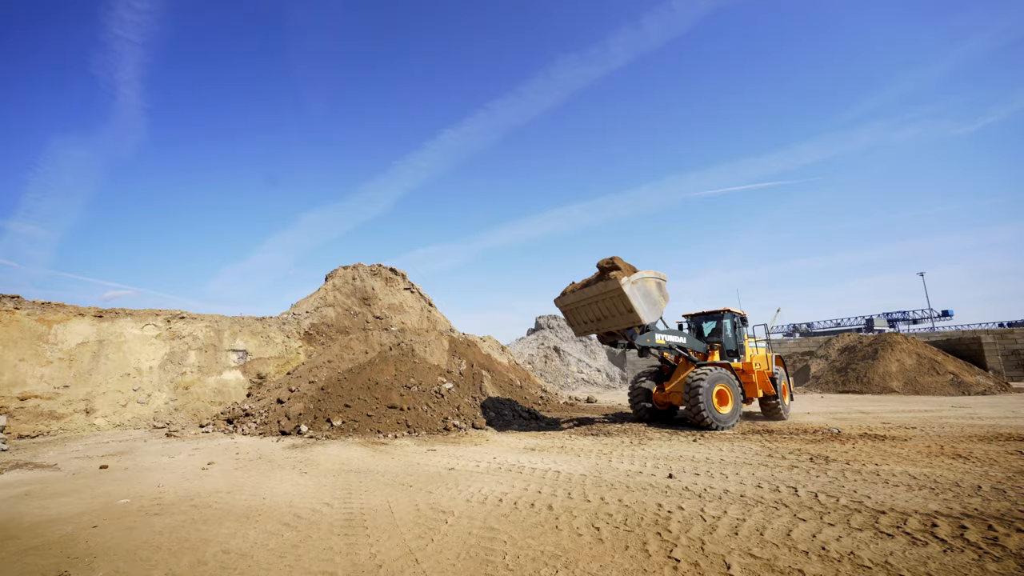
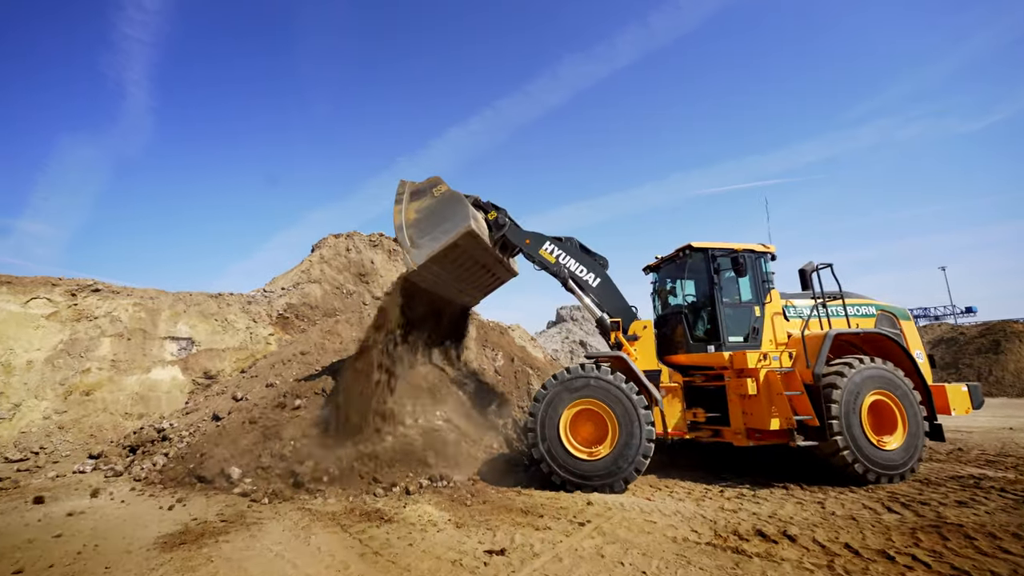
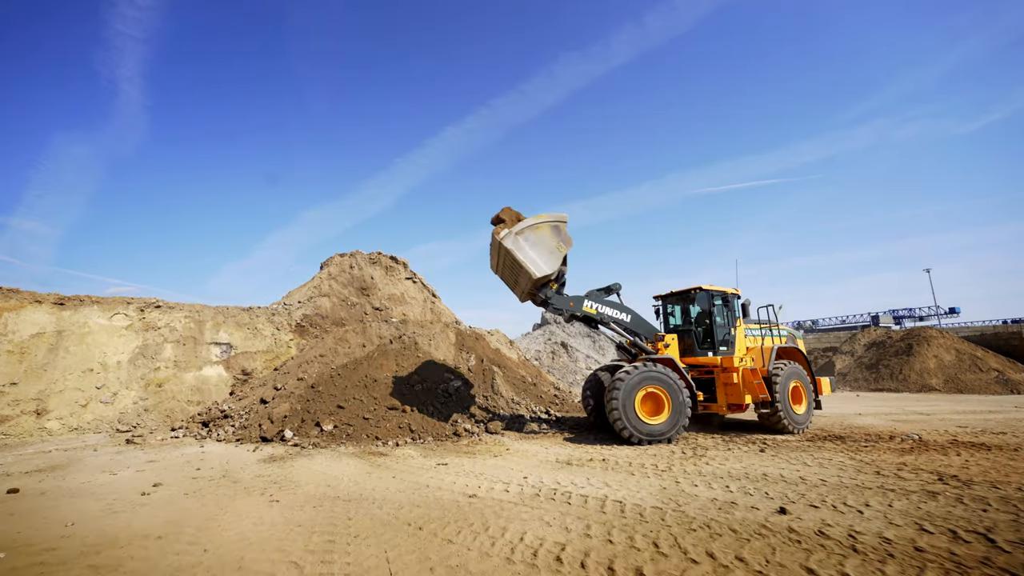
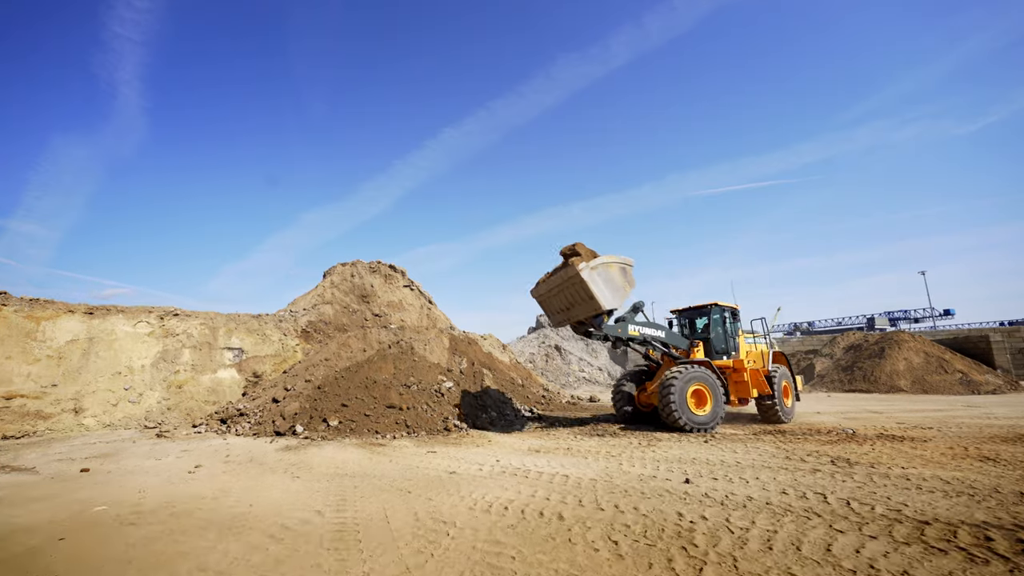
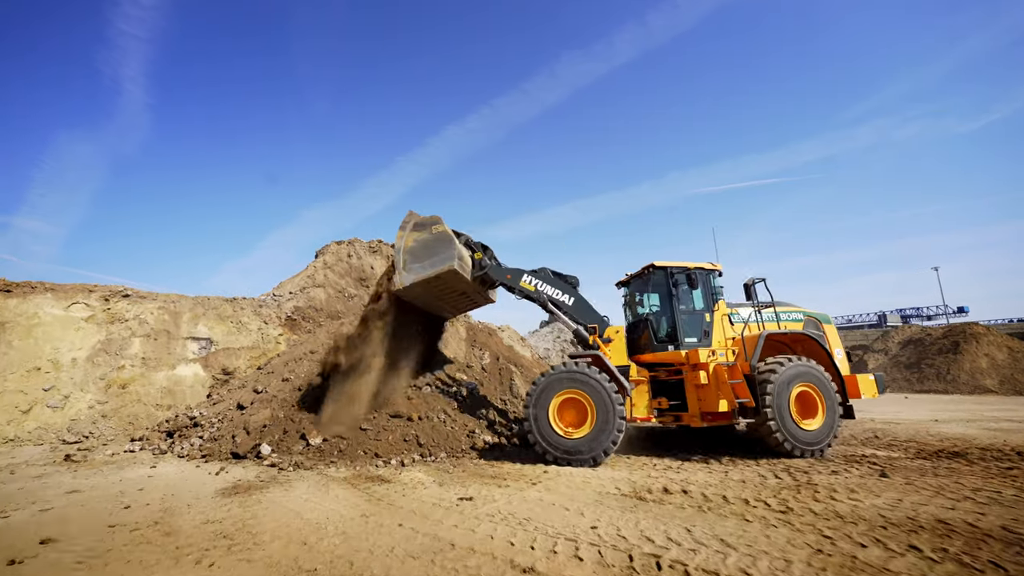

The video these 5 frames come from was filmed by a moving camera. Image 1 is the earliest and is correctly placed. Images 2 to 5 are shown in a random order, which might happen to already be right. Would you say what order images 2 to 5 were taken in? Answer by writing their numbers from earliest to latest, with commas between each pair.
4, 3, 5, 2
